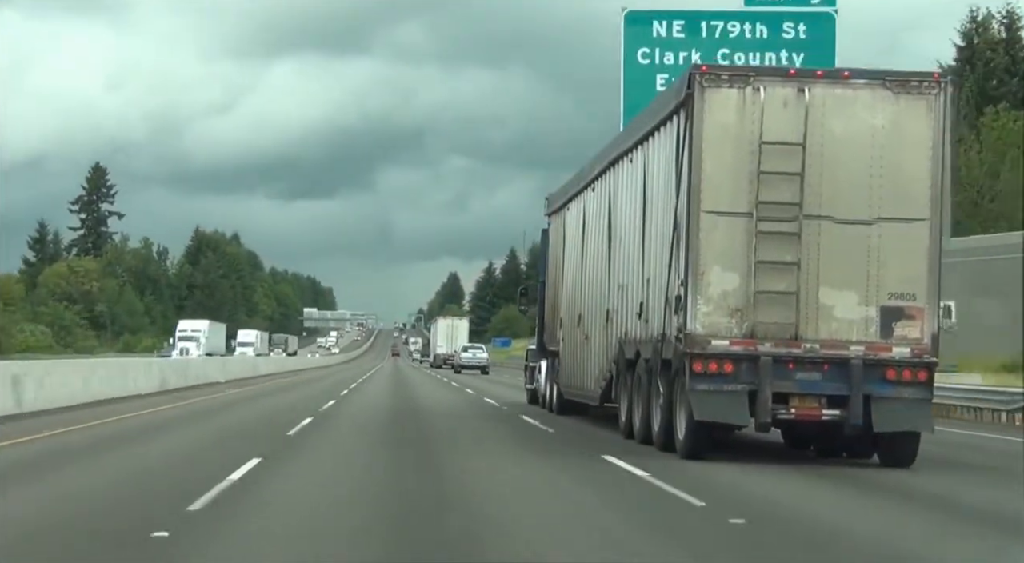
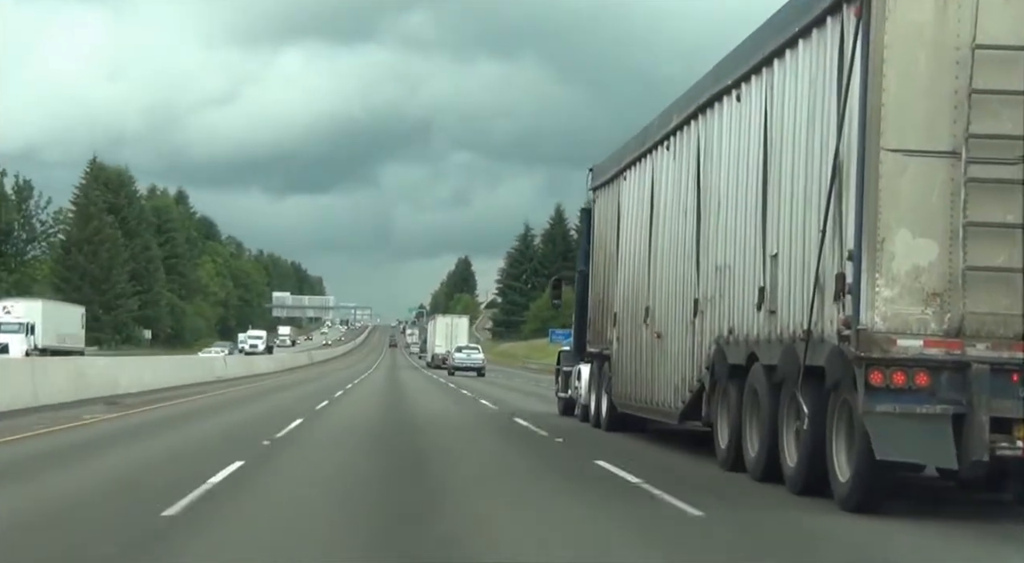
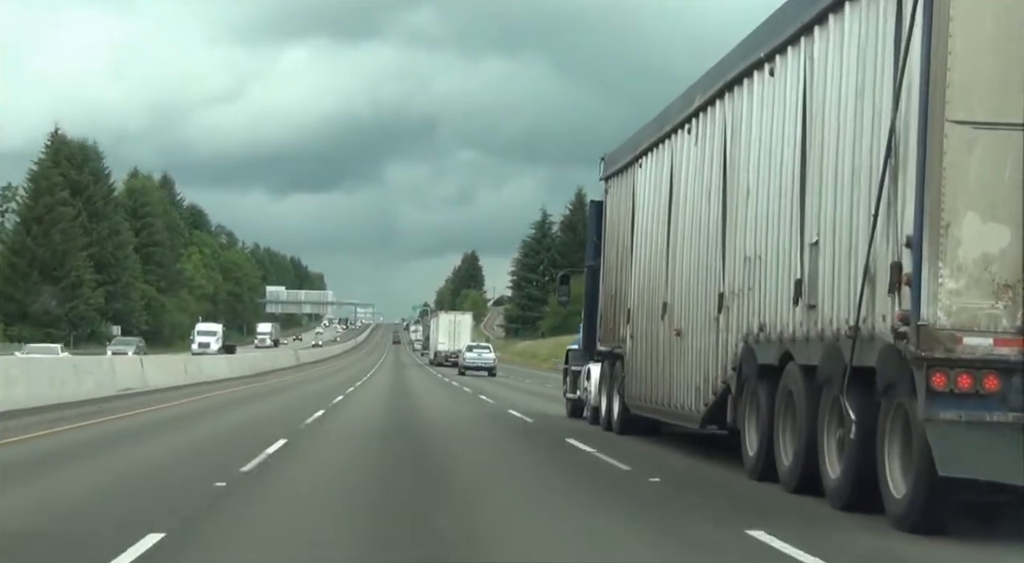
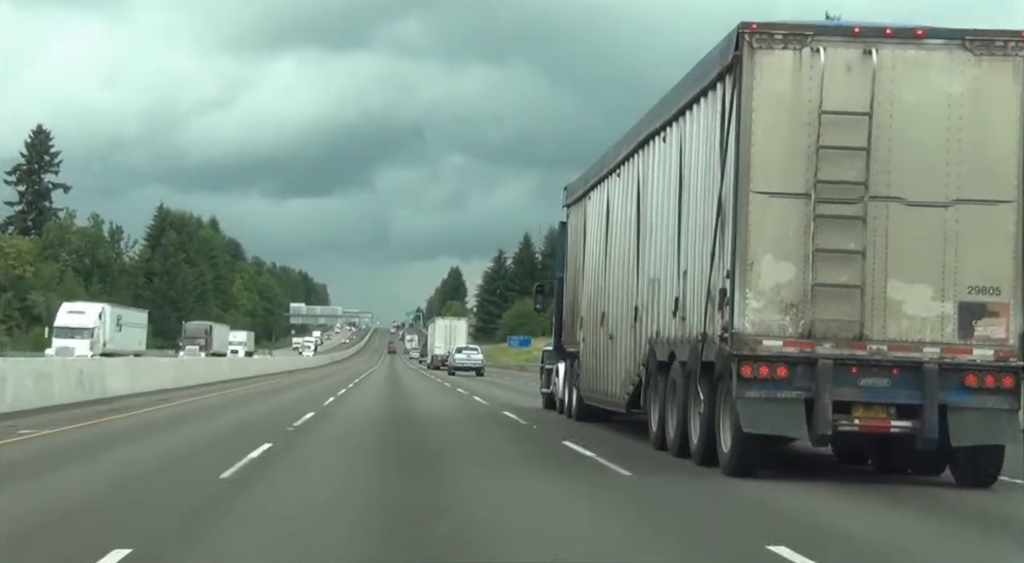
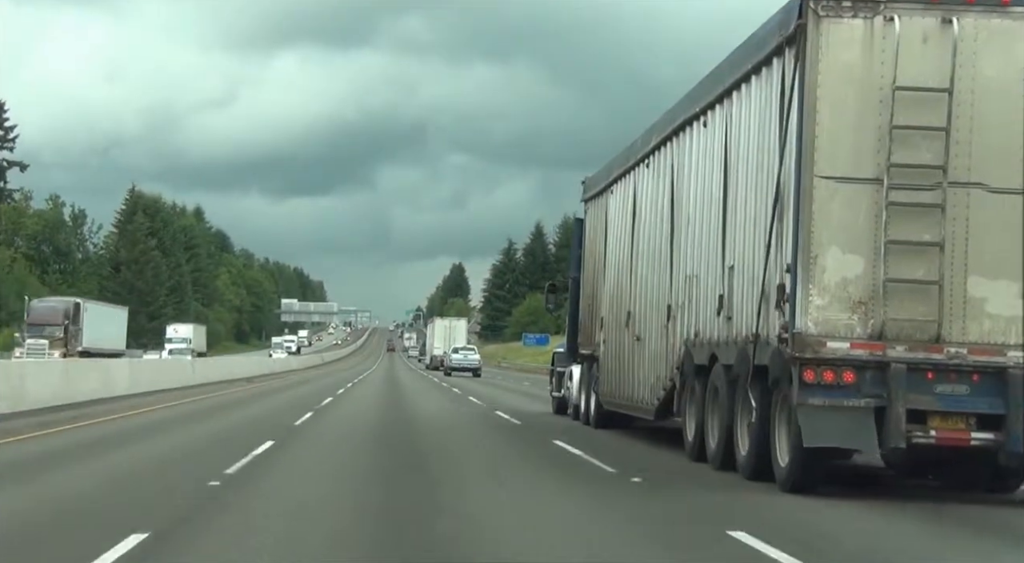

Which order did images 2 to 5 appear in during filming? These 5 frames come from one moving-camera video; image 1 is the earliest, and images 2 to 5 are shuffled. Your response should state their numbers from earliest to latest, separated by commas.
4, 5, 2, 3
